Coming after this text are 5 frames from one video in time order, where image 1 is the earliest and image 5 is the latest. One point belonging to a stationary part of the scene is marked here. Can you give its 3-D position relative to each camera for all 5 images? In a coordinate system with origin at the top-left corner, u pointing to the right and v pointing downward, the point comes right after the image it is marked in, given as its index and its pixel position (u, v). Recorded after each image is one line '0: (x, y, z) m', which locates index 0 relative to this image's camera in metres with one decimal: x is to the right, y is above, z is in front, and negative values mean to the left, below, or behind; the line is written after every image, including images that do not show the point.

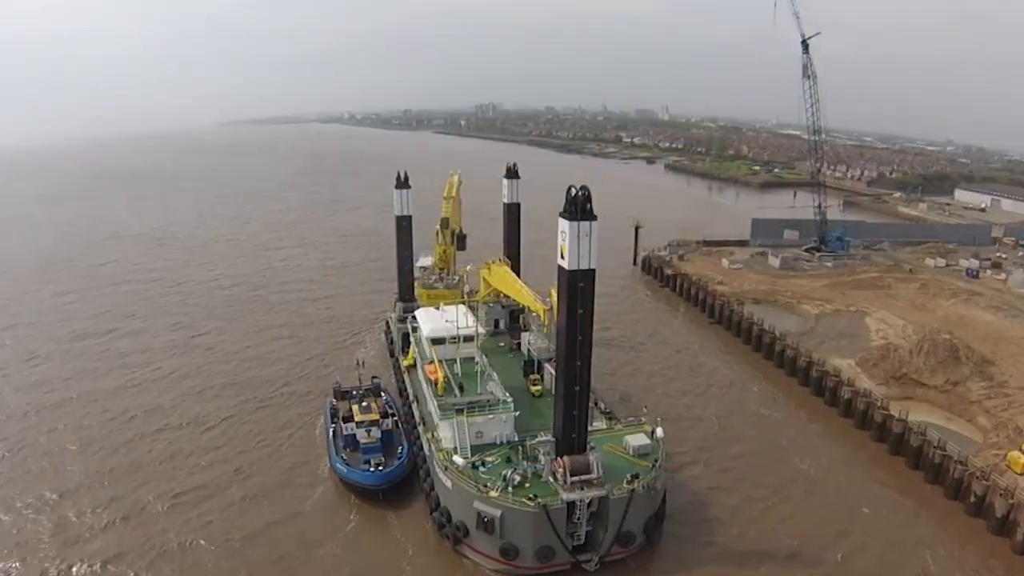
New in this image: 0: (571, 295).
0: (+1.4, -0.2, +15.9) m
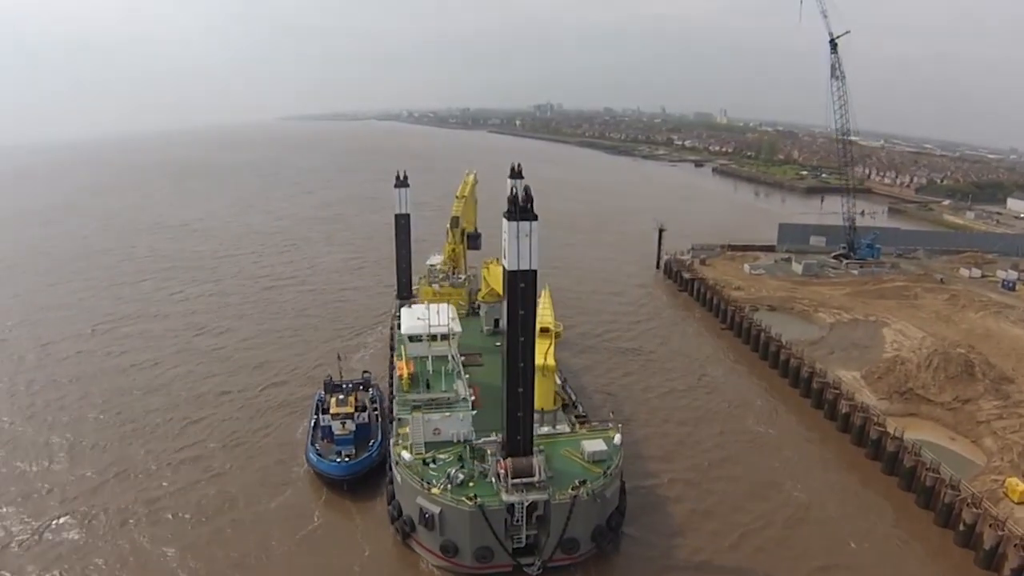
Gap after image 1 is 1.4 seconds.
0: (0.0, -0.2, +16.0) m
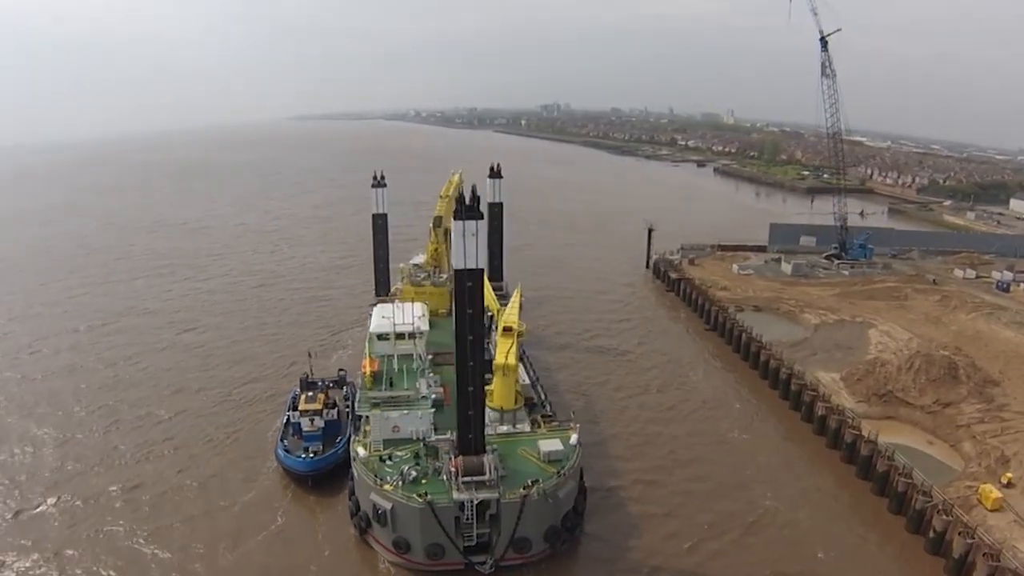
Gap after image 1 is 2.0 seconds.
0: (-1.3, -0.1, +15.8) m
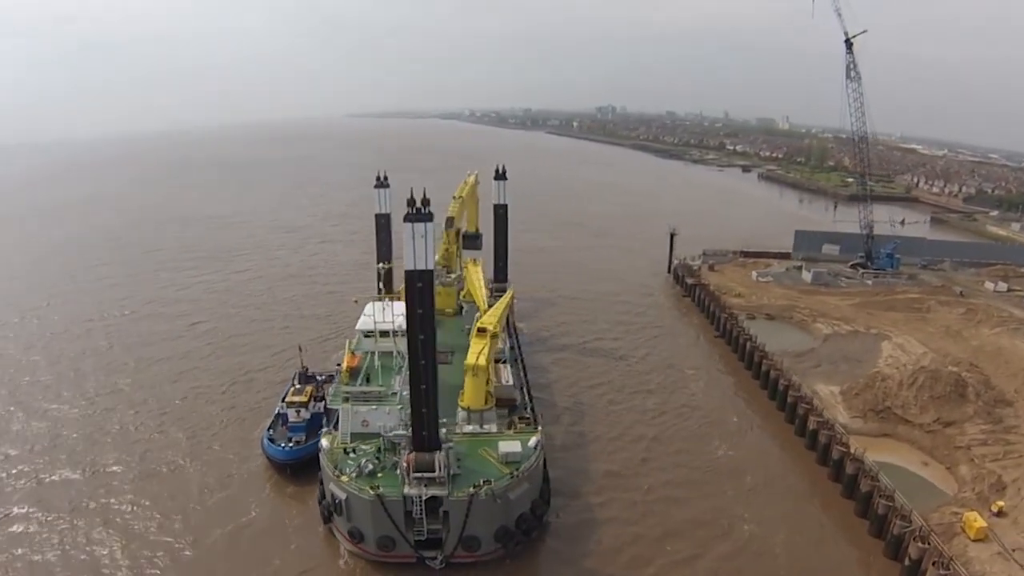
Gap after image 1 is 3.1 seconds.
0: (-2.5, -0.2, +16.2) m
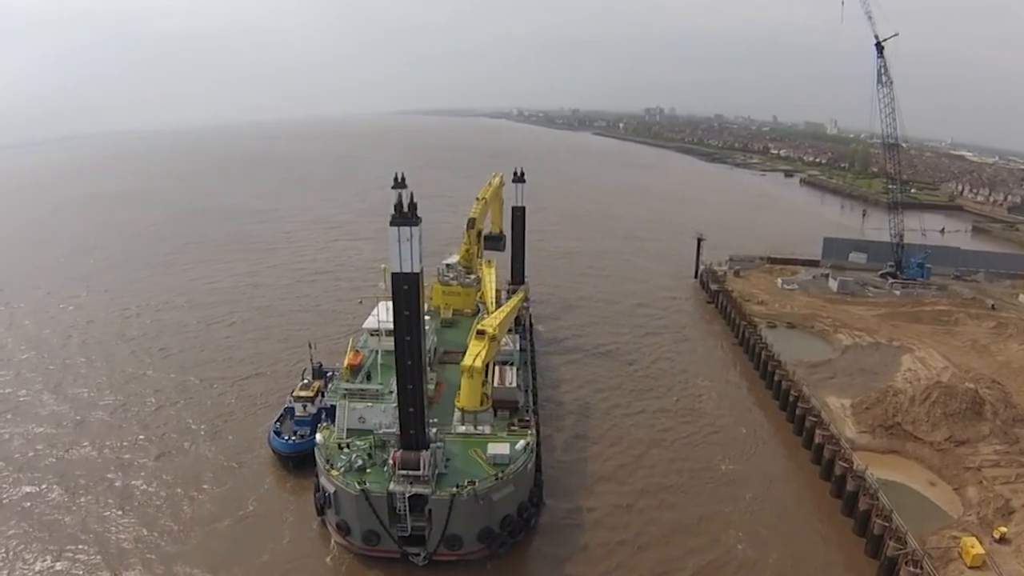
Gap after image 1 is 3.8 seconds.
0: (-2.9, -0.2, +16.6) m
